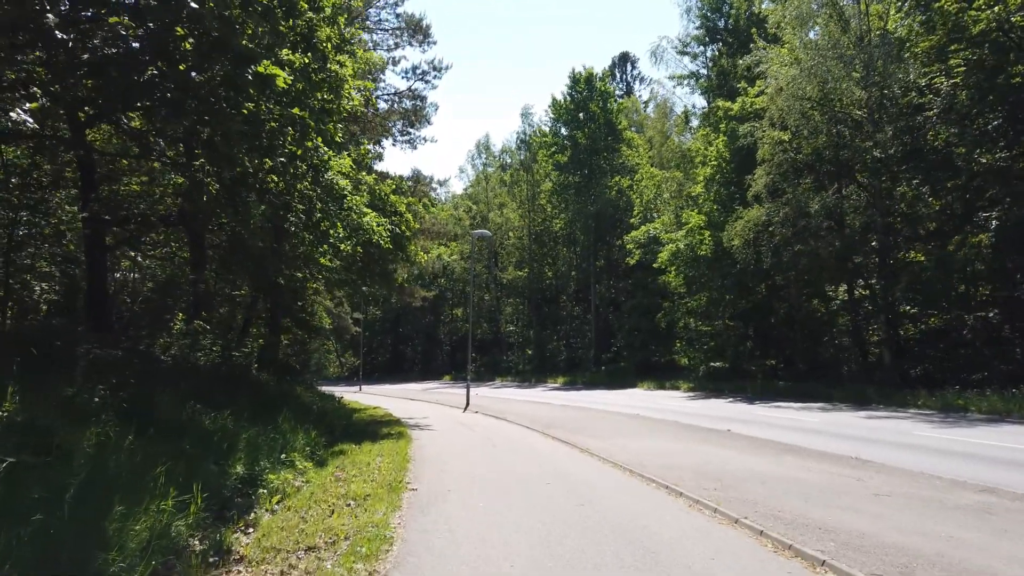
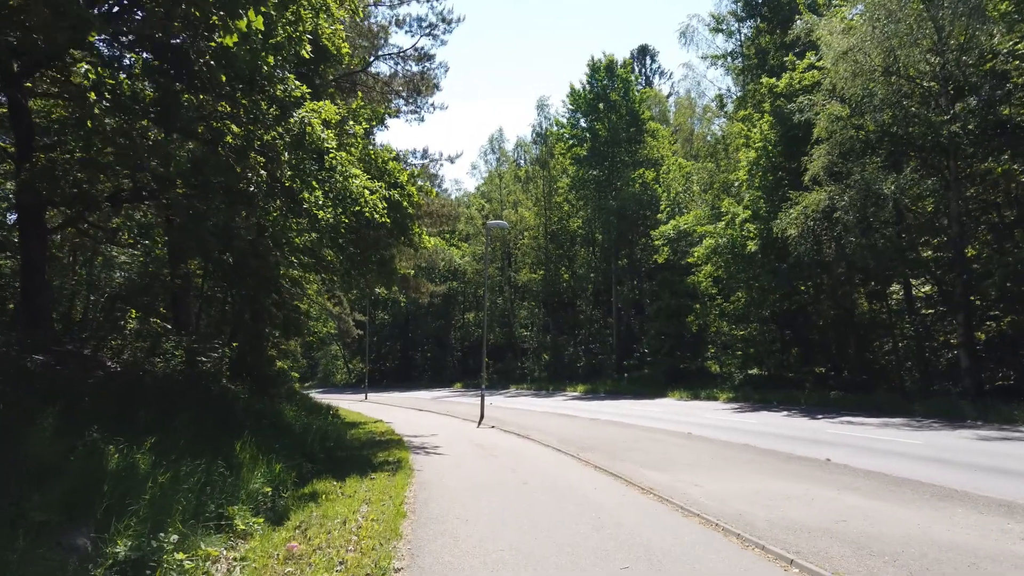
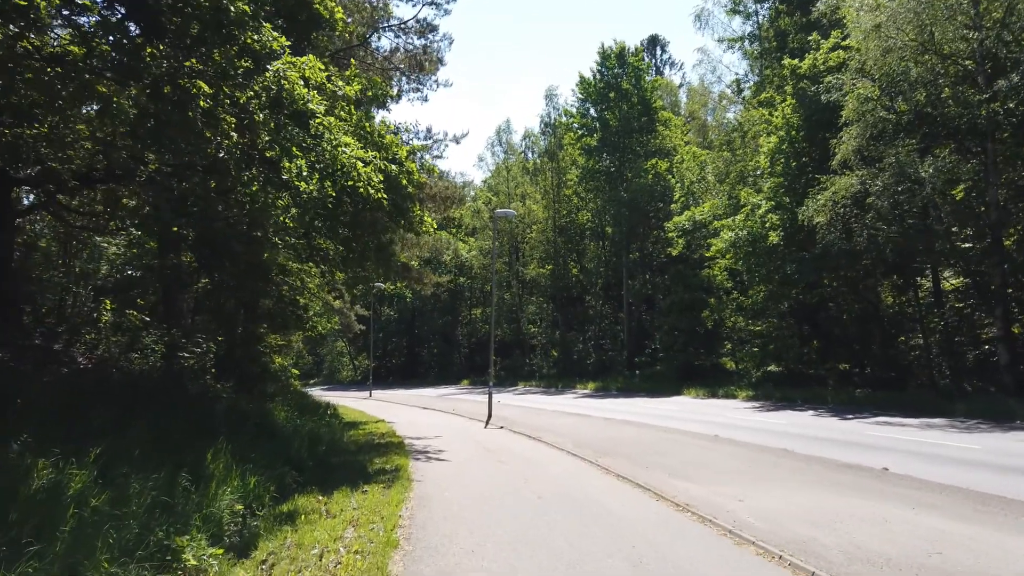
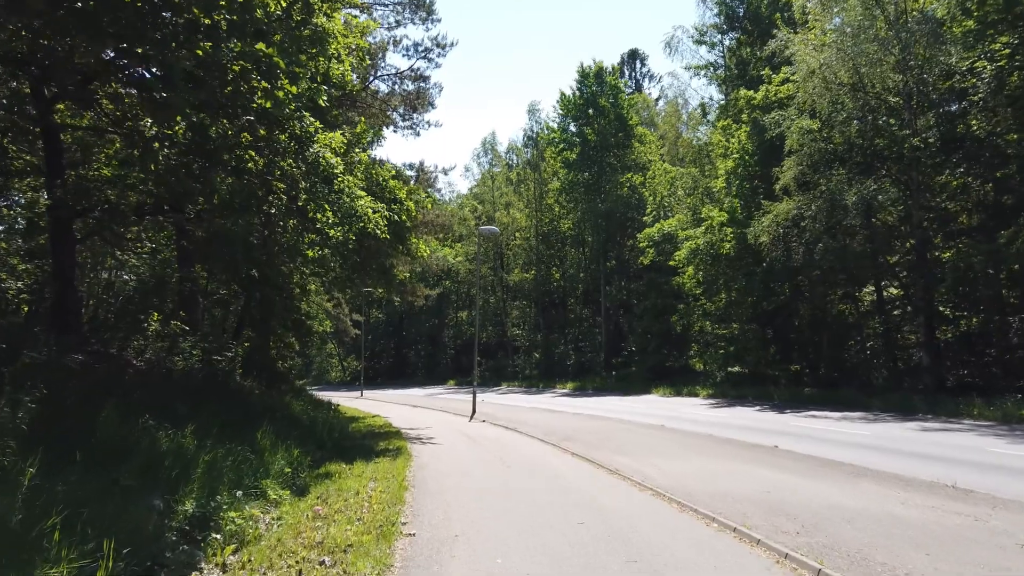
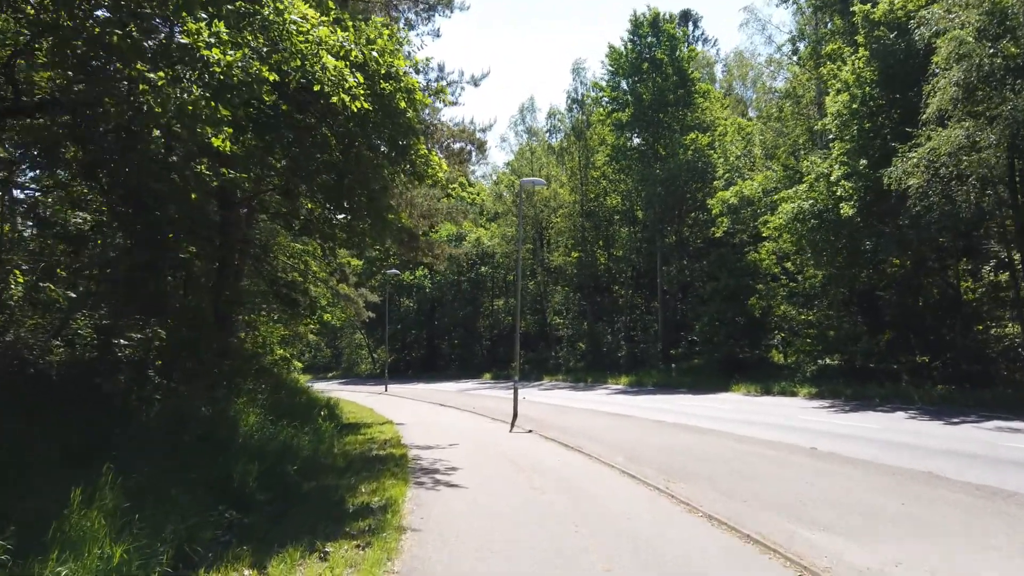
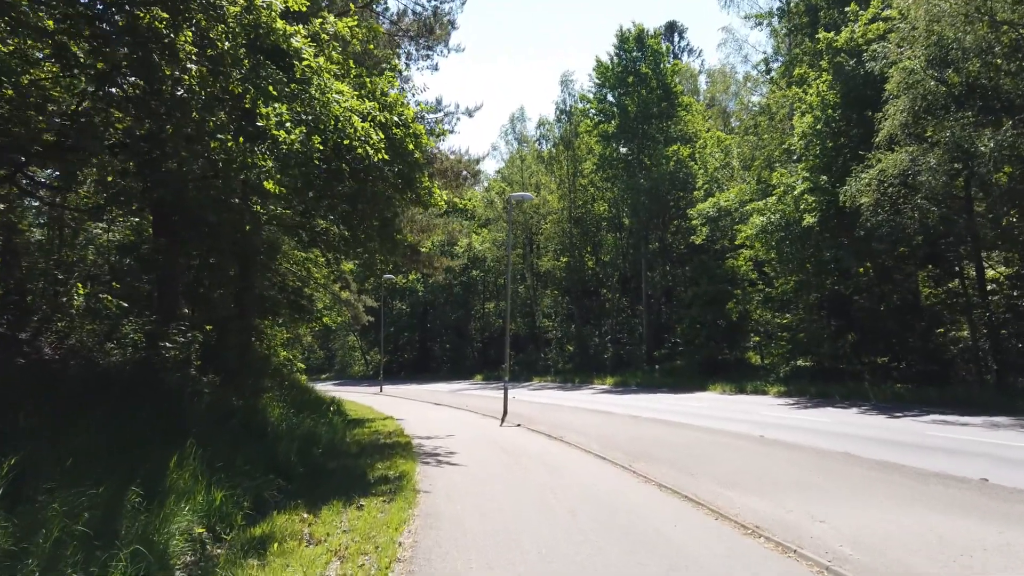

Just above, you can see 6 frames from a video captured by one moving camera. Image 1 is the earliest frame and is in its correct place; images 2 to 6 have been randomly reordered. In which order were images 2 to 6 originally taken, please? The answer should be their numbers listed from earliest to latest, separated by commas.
4, 2, 3, 6, 5
